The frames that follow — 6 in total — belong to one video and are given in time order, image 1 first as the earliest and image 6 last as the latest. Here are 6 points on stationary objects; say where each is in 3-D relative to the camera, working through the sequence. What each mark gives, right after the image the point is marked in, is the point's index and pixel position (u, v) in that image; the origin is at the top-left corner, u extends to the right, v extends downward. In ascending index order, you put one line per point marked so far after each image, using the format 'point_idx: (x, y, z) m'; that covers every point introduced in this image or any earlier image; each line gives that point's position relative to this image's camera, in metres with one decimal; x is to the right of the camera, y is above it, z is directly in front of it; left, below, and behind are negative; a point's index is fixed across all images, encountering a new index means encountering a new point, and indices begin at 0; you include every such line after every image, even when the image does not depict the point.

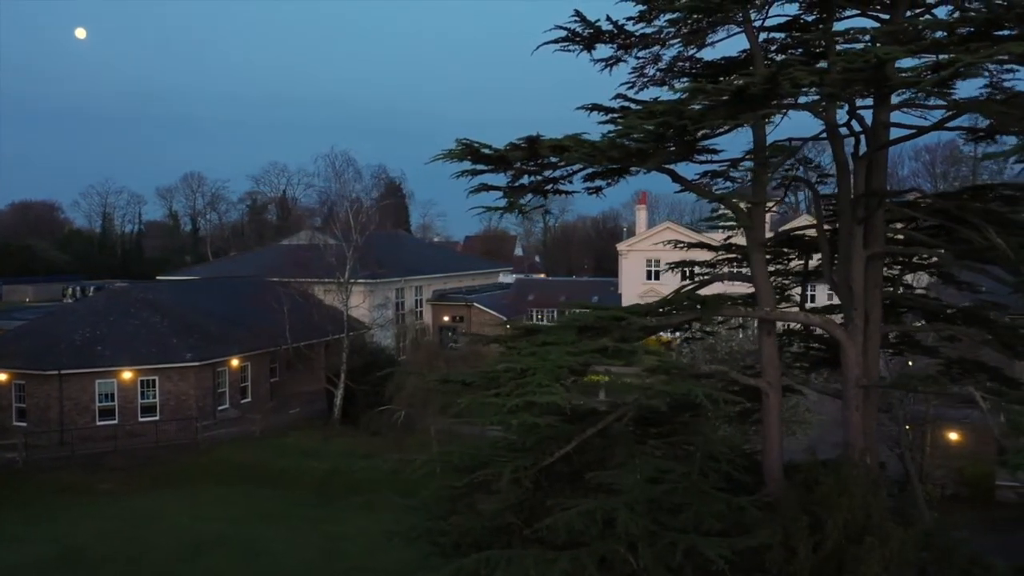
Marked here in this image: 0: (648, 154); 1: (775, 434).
0: (+1.1, +1.1, +6.7) m
1: (+2.5, -1.4, +7.6) m
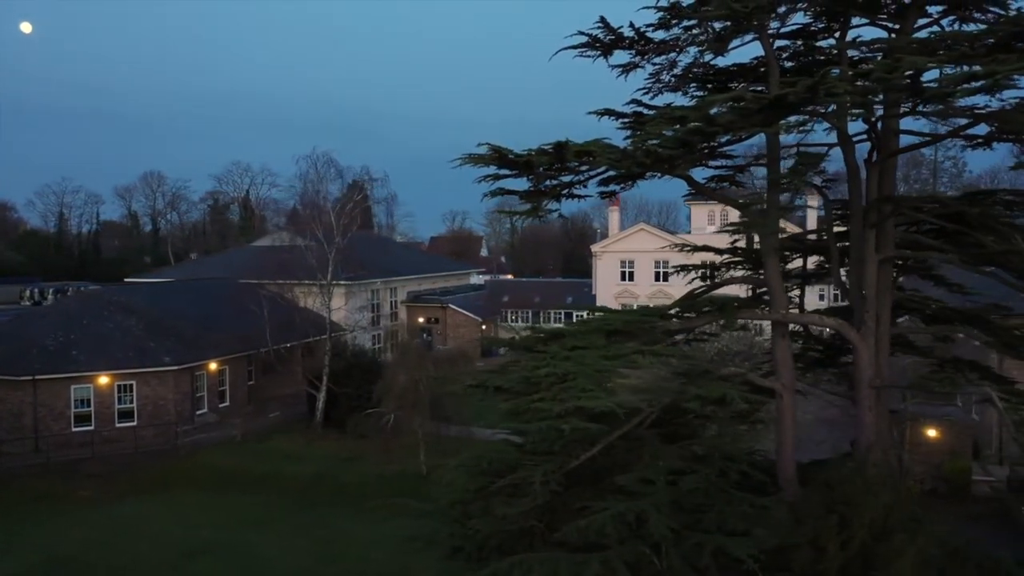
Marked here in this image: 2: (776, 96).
0: (+1.3, +1.1, +6.8) m
1: (+2.7, -1.4, +7.8) m
2: (+2.0, +1.4, +6.1) m
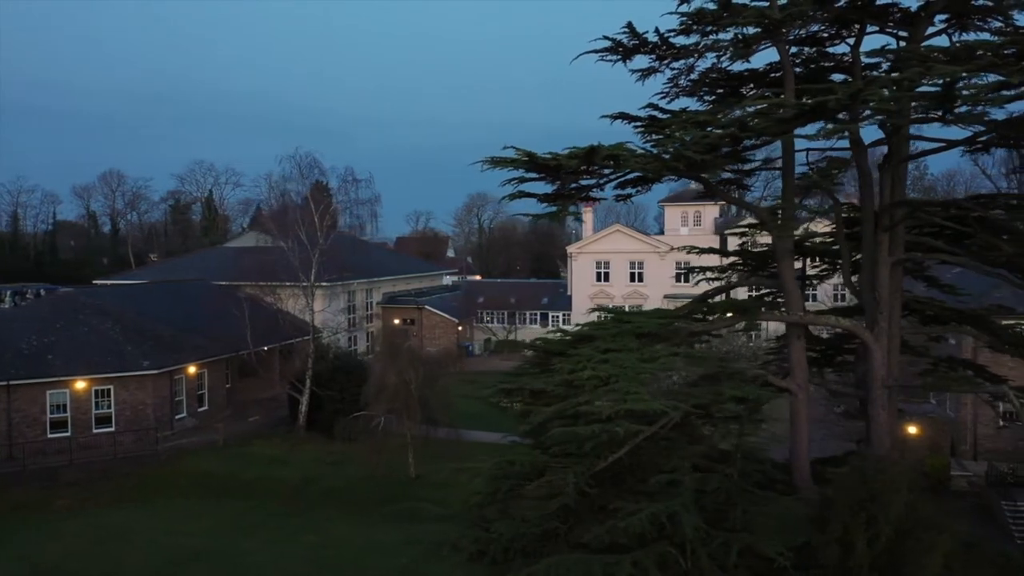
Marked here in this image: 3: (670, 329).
0: (+1.6, +1.1, +6.9) m
1: (+2.9, -1.4, +7.9) m
2: (+2.3, +1.4, +6.2) m
3: (+1.4, -0.4, +7.1) m
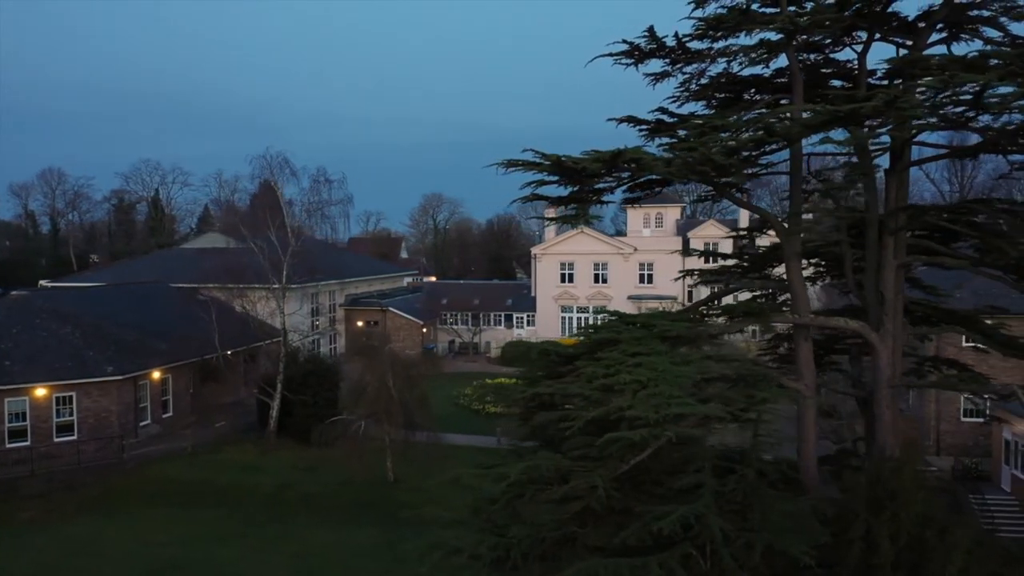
0: (+1.8, +1.0, +6.9) m
1: (+3.0, -1.4, +8.1) m
2: (+2.6, +1.4, +6.3) m
3: (+1.6, -0.4, +7.1) m
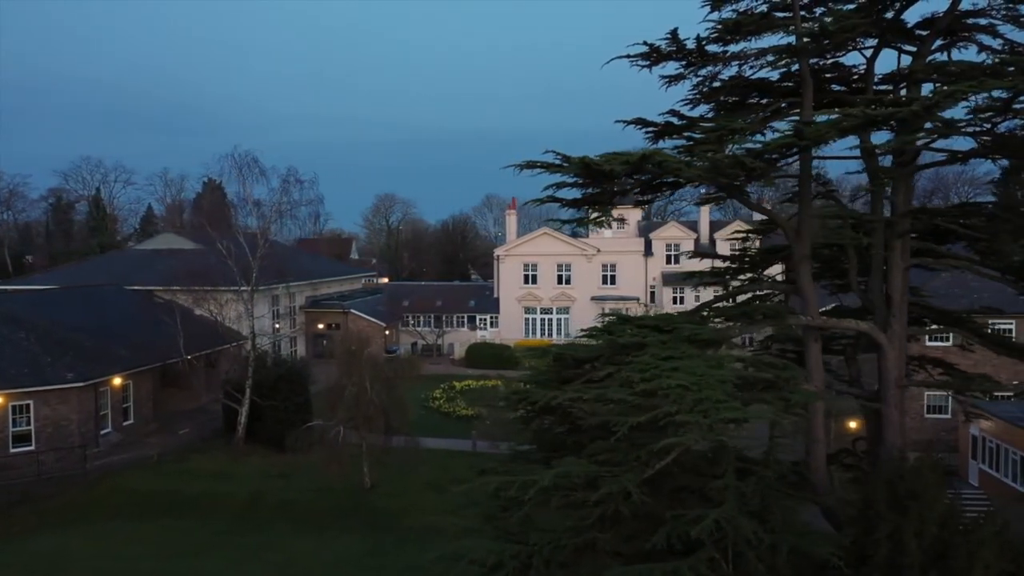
0: (+2.0, +1.0, +6.9) m
1: (+3.1, -1.5, +8.2) m
2: (+2.8, +1.4, +6.4) m
3: (+1.8, -0.4, +7.1) m
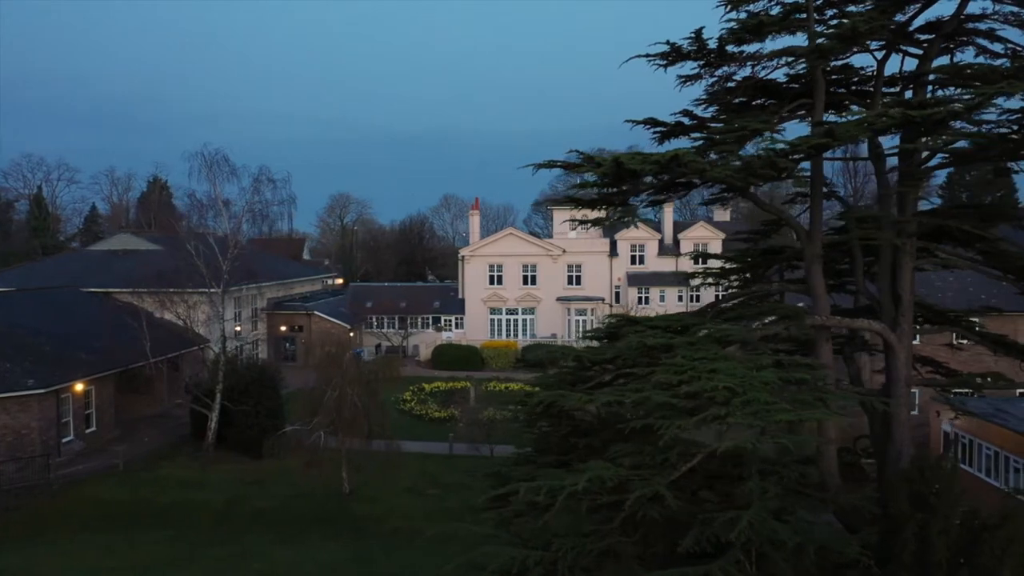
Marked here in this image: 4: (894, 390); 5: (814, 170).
0: (+2.2, +1.0, +6.9) m
1: (+3.3, -1.5, +8.2) m
2: (+3.0, +1.4, +6.4) m
3: (+2.0, -0.4, +7.1) m
4: (+3.9, -1.0, +8.3) m
5: (+3.1, +1.2, +8.3) m
